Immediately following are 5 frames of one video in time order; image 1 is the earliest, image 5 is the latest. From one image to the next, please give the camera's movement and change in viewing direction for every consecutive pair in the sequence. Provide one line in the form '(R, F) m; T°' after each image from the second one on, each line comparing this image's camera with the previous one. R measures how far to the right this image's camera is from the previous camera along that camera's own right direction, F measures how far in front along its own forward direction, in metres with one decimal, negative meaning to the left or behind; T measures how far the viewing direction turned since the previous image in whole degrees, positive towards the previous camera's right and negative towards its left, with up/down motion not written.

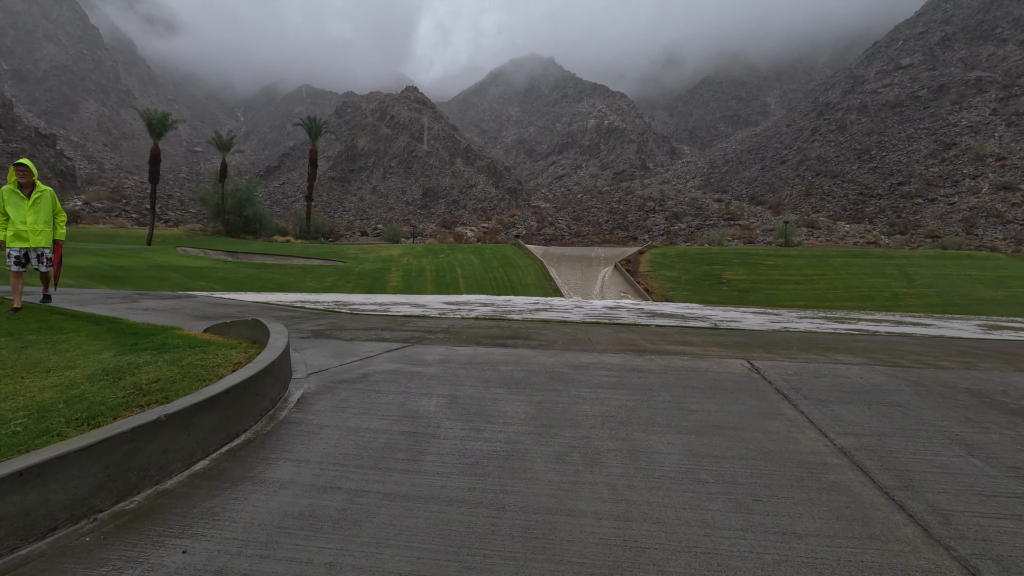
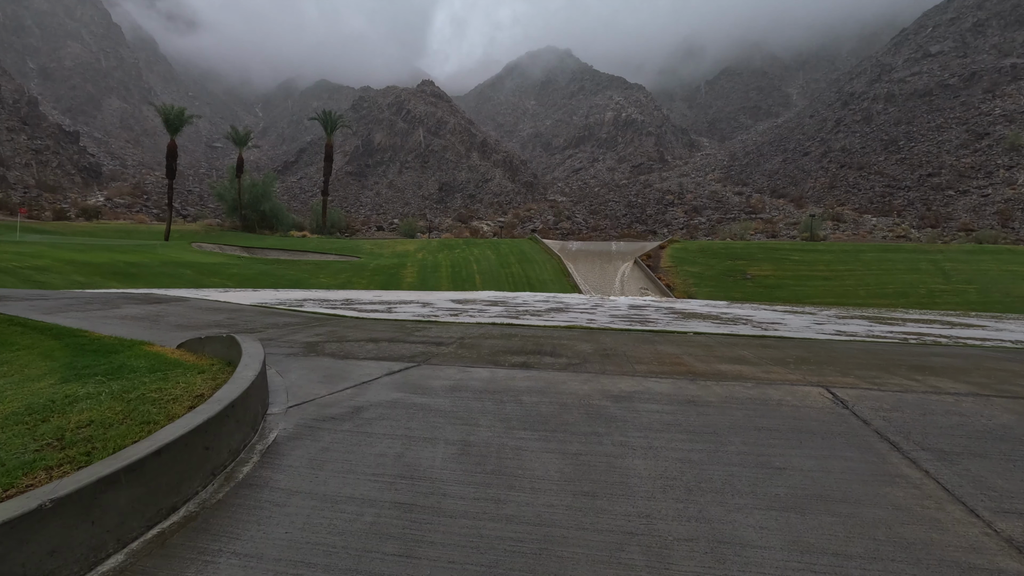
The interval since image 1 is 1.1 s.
(-0.1, +0.9) m; -2°
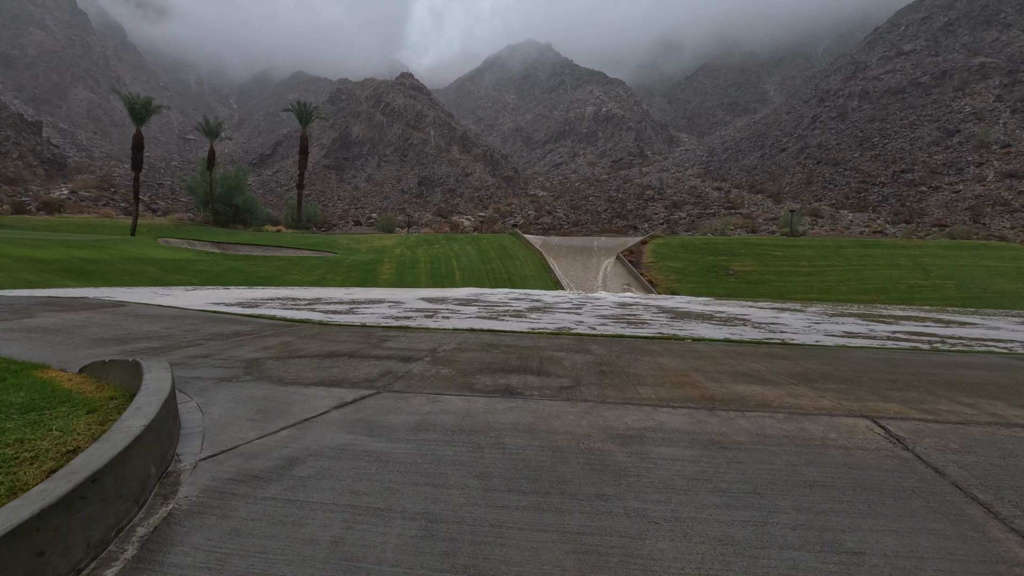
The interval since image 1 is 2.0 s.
(0.0, +0.8) m; +2°
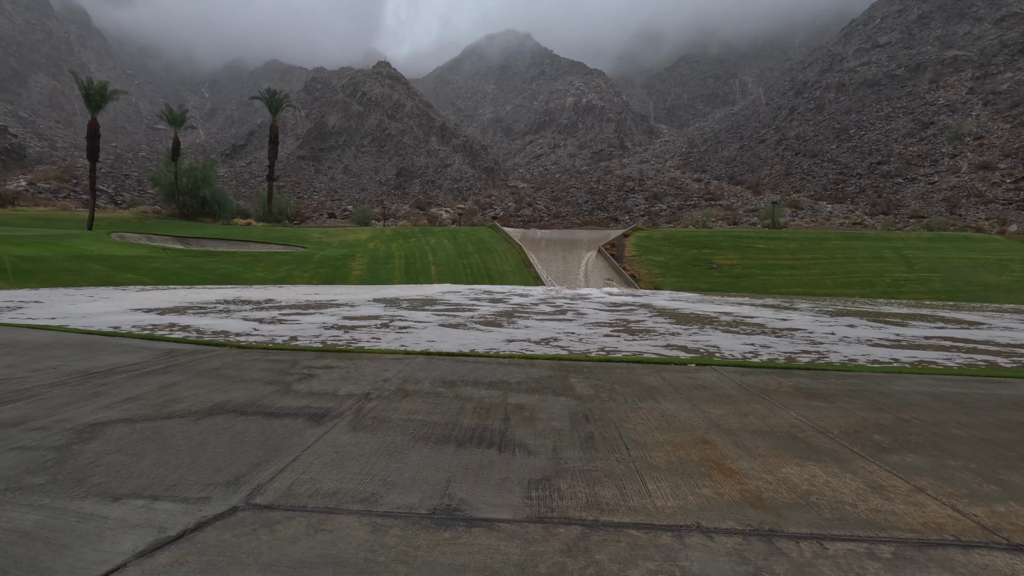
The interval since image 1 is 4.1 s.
(+0.2, +1.5) m; +2°
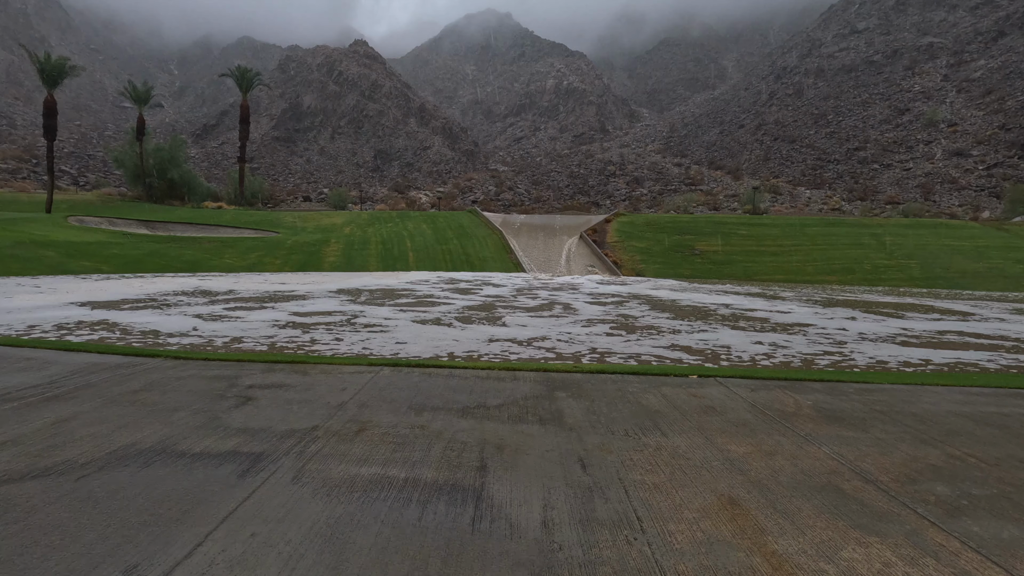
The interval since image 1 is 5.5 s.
(0.0, +0.8) m; +2°
